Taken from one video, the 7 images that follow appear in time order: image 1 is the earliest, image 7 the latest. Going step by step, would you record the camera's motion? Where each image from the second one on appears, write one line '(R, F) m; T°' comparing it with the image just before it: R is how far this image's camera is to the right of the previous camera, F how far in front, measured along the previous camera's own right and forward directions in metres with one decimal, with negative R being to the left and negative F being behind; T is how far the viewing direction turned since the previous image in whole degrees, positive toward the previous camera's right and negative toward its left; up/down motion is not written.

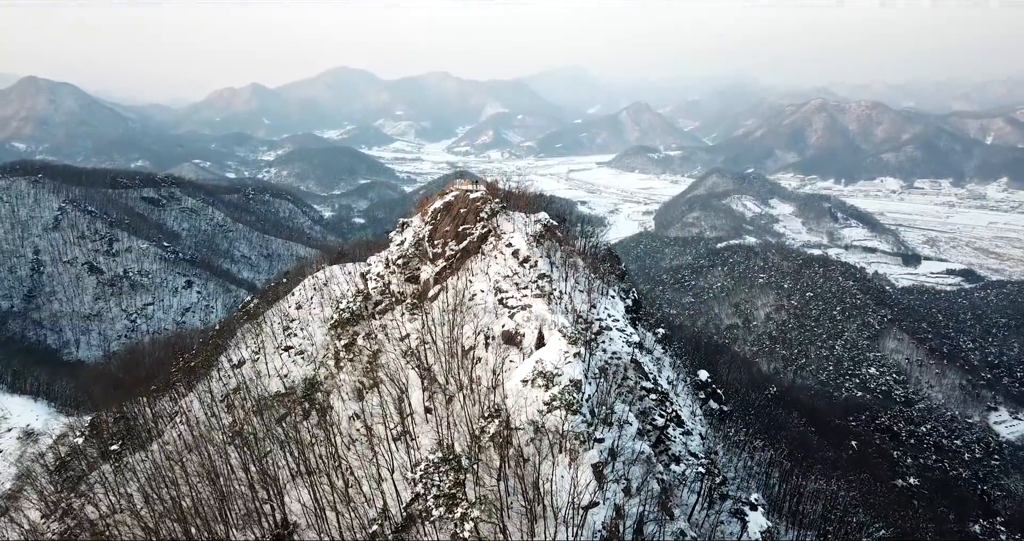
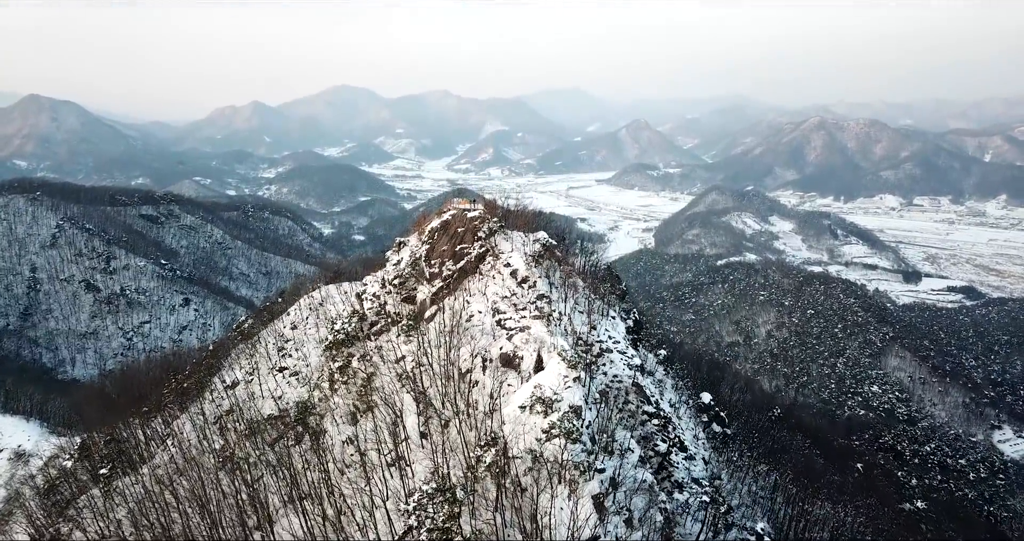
(+0.1, +0.3) m; 0°
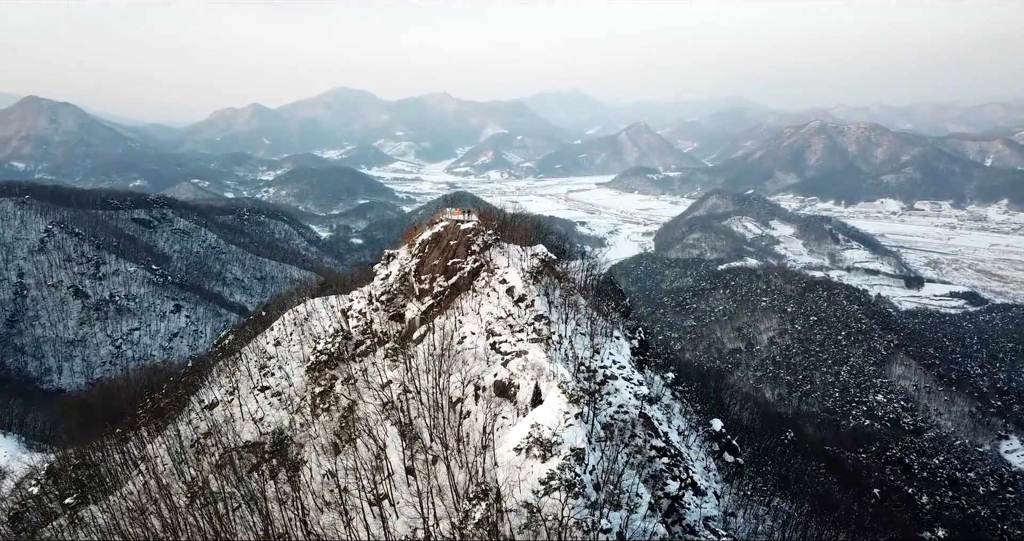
(+0.1, +1.3) m; 0°
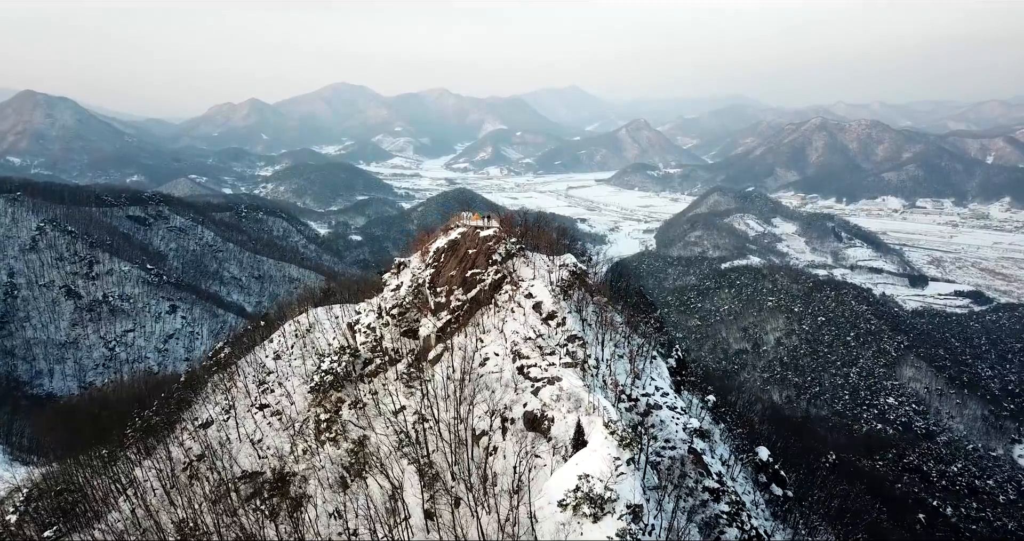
(-0.9, +1.7) m; 0°
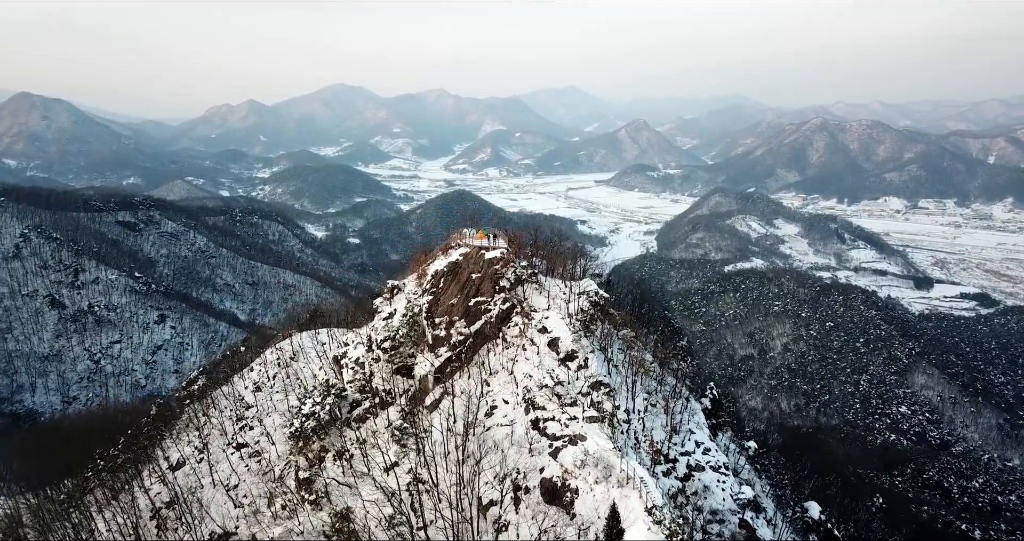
(-0.3, +2.2) m; 0°
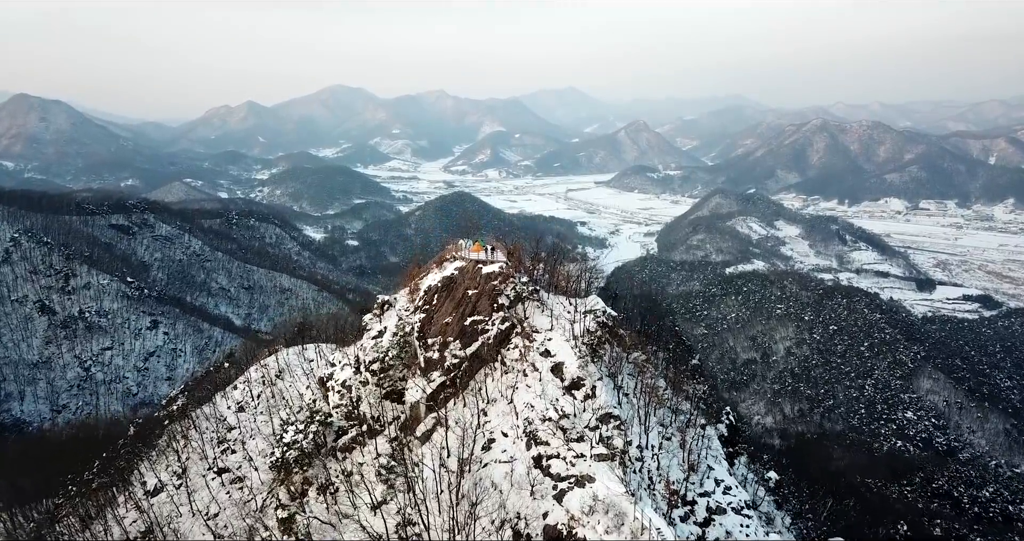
(0.0, +1.1) m; 0°
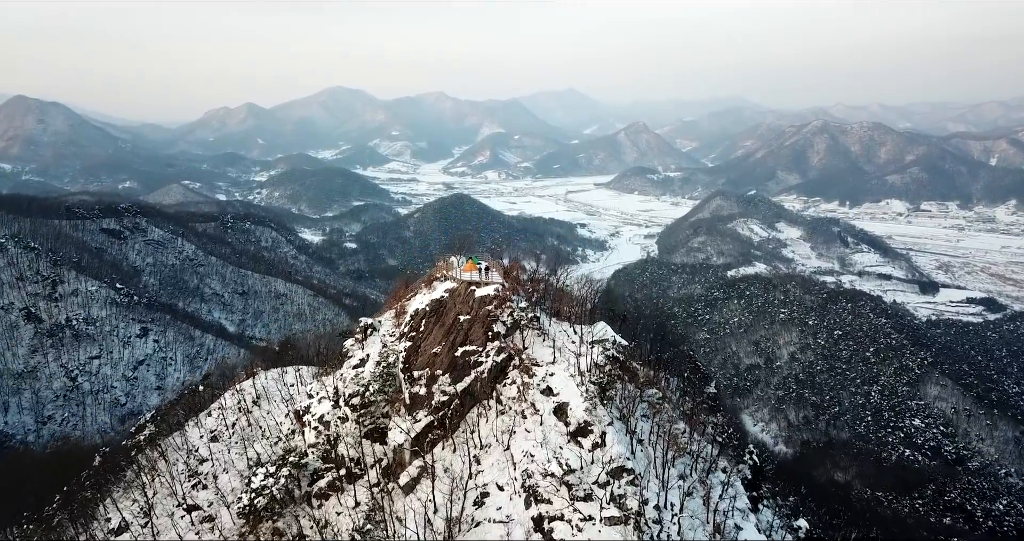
(+0.1, +1.4) m; 0°
